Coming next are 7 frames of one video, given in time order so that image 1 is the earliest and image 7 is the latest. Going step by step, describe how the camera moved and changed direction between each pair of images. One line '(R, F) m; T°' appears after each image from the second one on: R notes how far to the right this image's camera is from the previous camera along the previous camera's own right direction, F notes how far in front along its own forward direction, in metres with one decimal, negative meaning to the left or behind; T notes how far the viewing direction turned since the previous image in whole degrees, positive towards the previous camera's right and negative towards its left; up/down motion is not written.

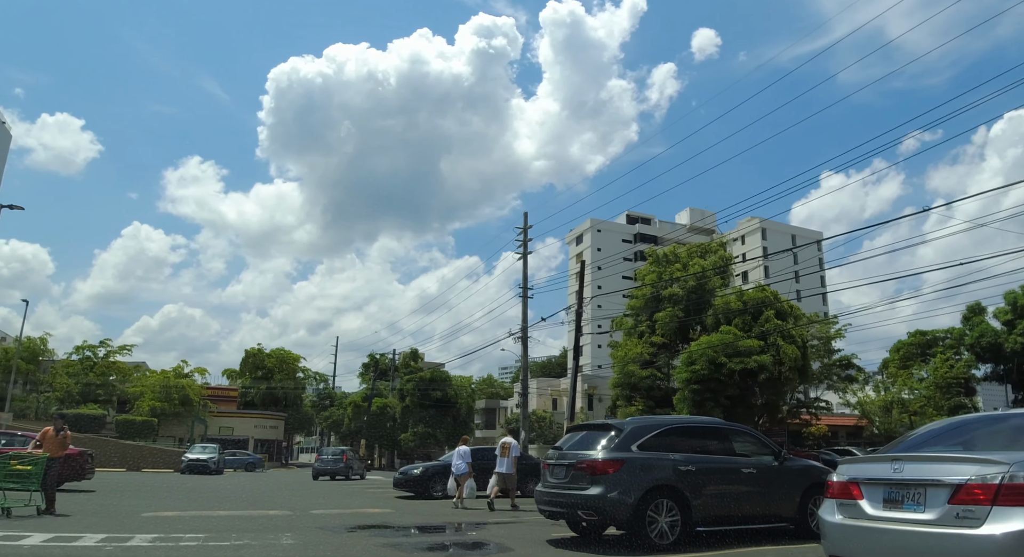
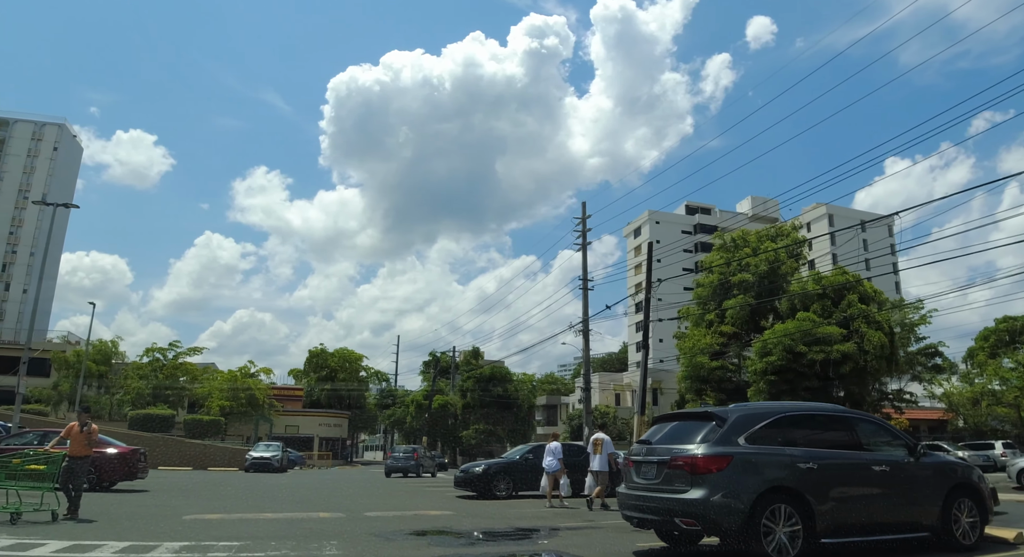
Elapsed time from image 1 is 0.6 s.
(-0.1, +1.2) m; -4°
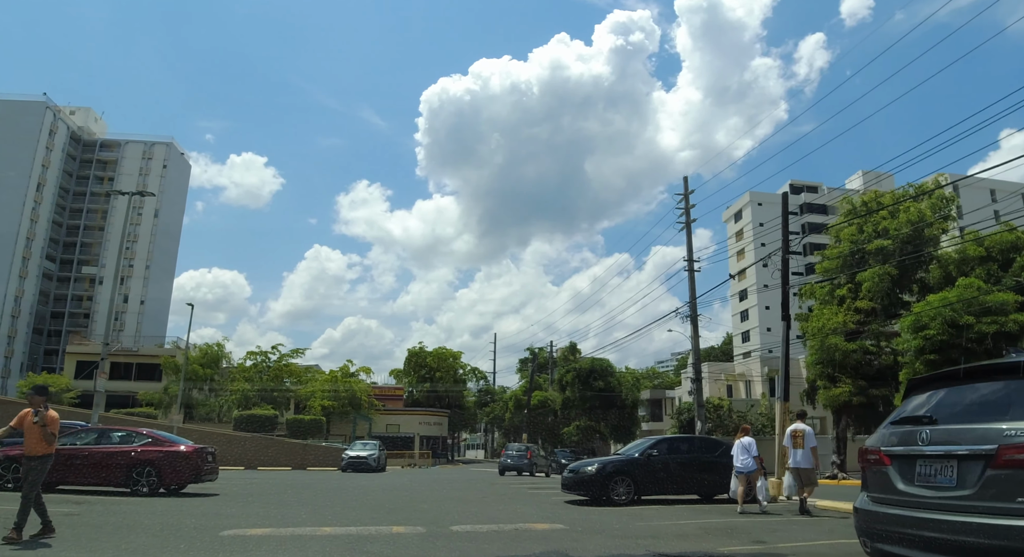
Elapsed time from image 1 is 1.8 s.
(-0.3, +2.6) m; -7°
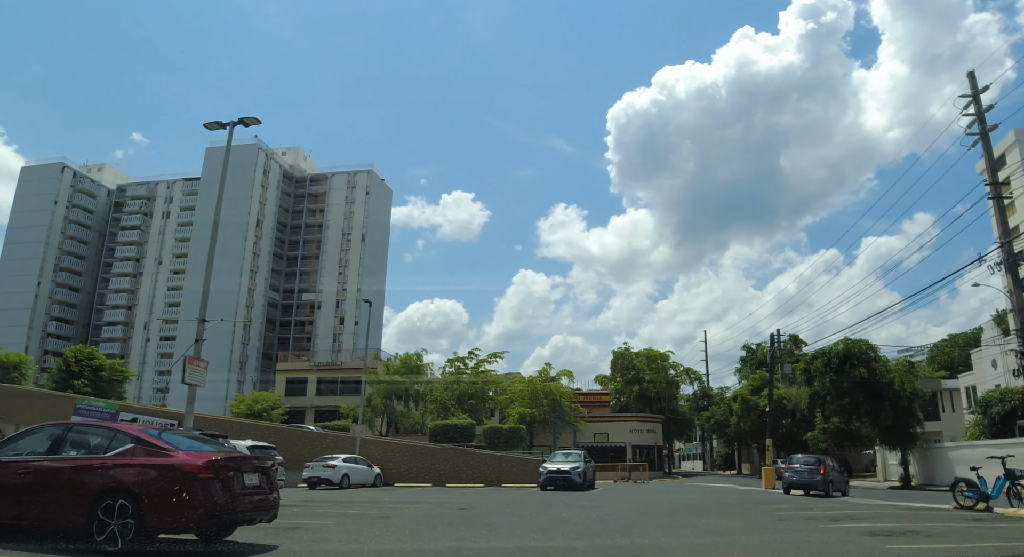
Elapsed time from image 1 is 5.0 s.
(-1.1, +7.8) m; -15°
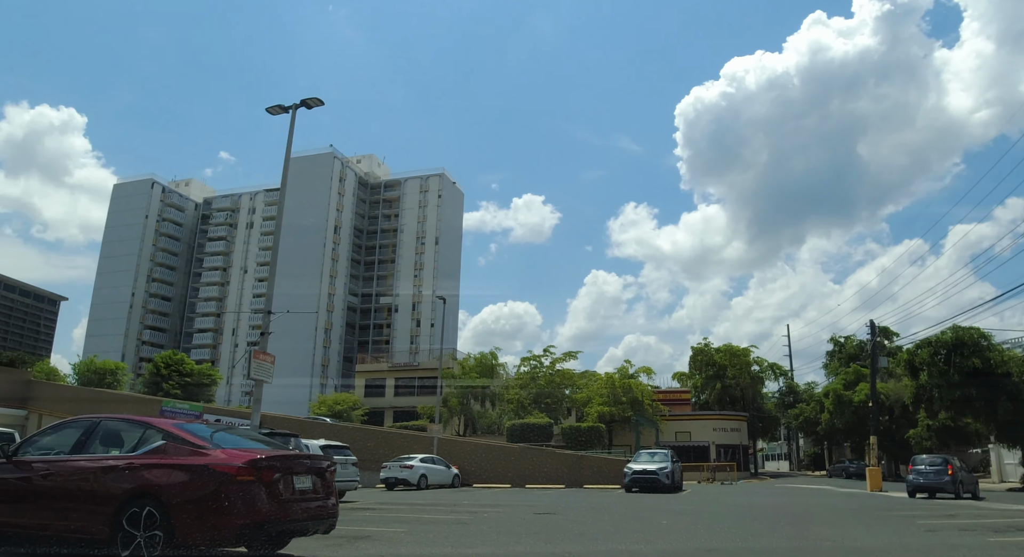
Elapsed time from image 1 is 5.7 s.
(-0.2, +1.4) m; -5°
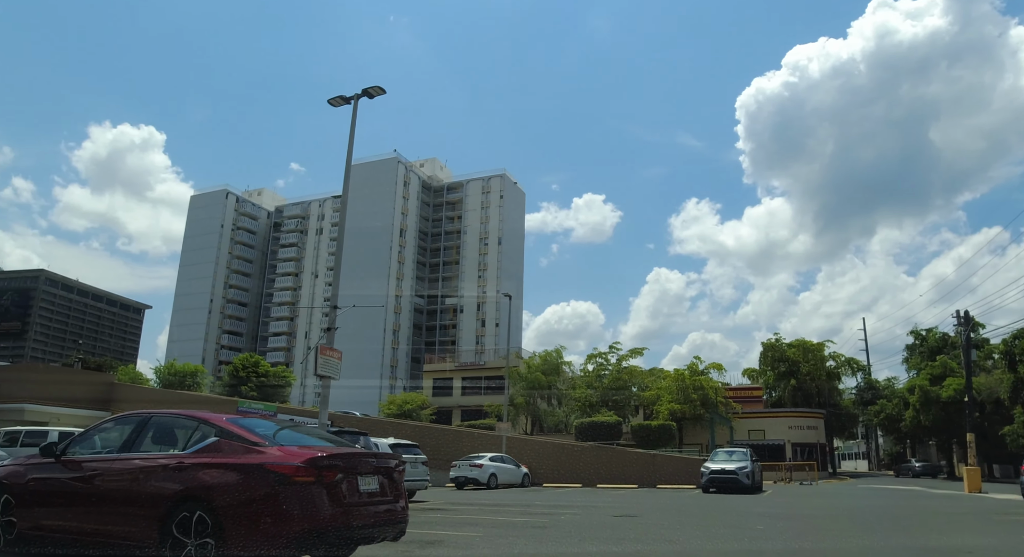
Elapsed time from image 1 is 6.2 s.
(-0.2, +0.8) m; -5°
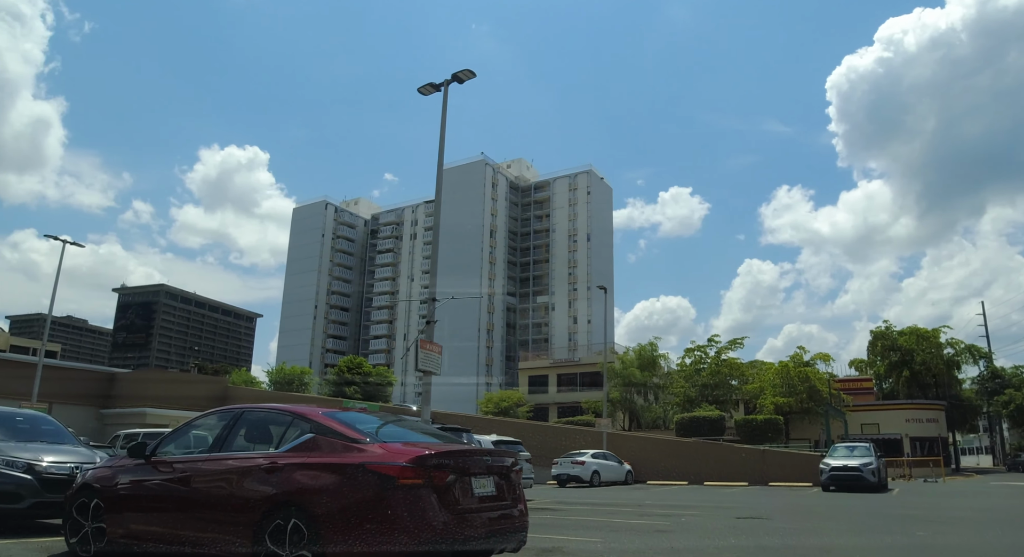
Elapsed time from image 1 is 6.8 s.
(-0.3, +0.8) m; -7°
